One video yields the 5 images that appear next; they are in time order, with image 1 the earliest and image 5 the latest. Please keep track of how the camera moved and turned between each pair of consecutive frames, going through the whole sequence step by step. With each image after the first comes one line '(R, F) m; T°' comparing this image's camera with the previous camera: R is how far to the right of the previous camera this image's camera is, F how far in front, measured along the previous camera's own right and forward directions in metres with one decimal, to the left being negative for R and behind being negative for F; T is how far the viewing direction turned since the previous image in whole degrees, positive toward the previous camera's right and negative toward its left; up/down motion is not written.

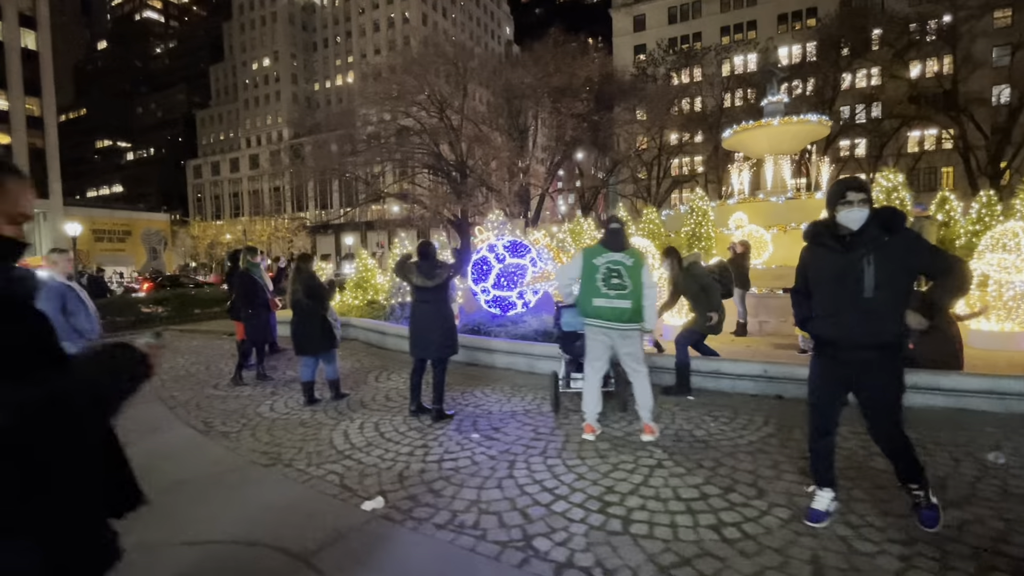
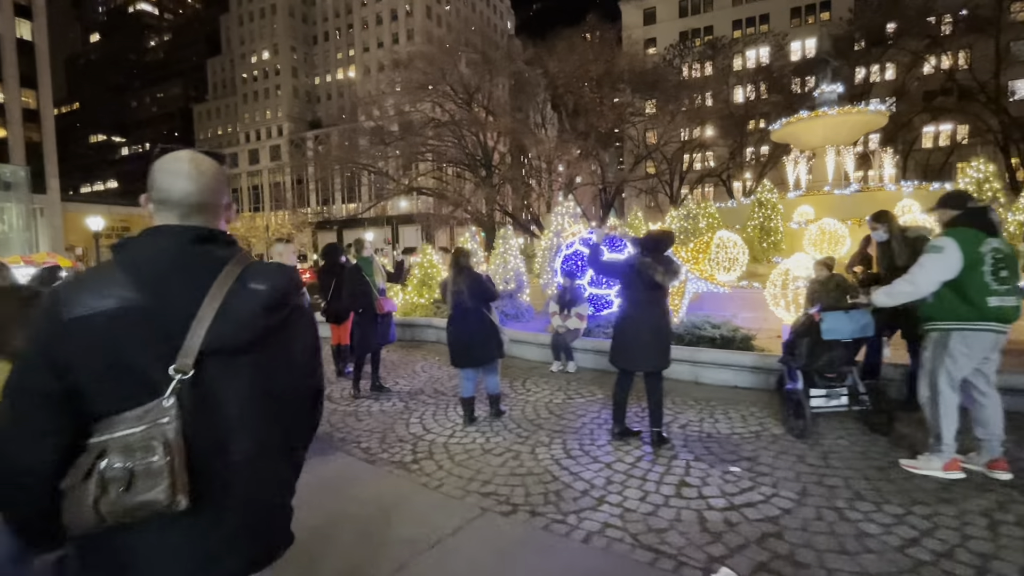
(-2.3, +1.0) m; +1°
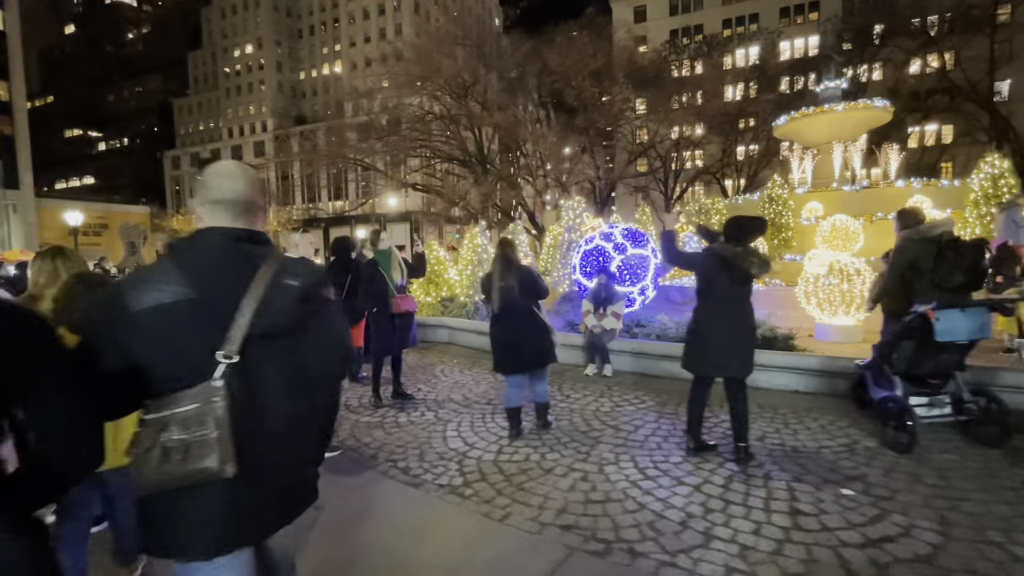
(-0.7, +0.6) m; +2°
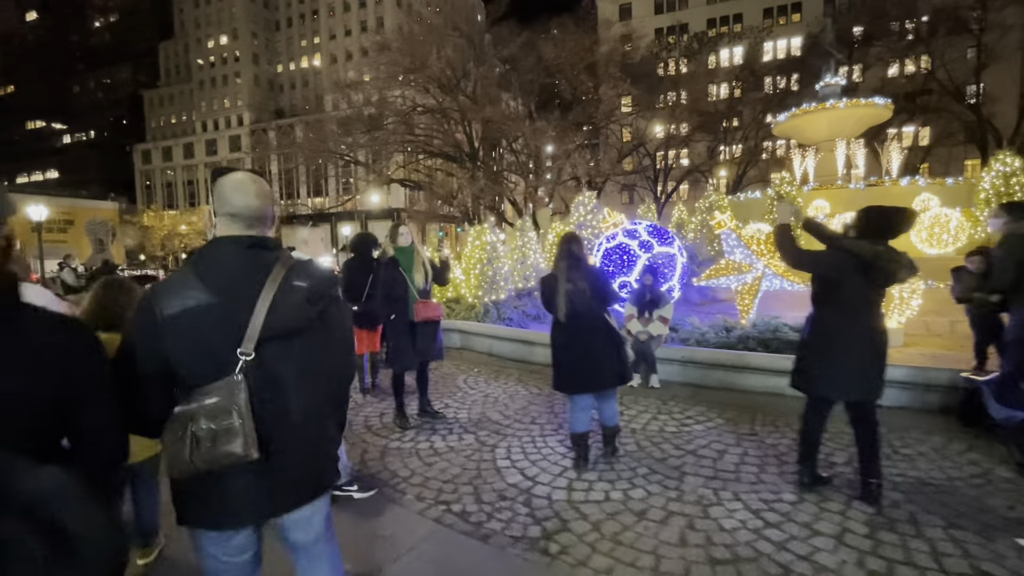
(-0.8, +0.8) m; +2°
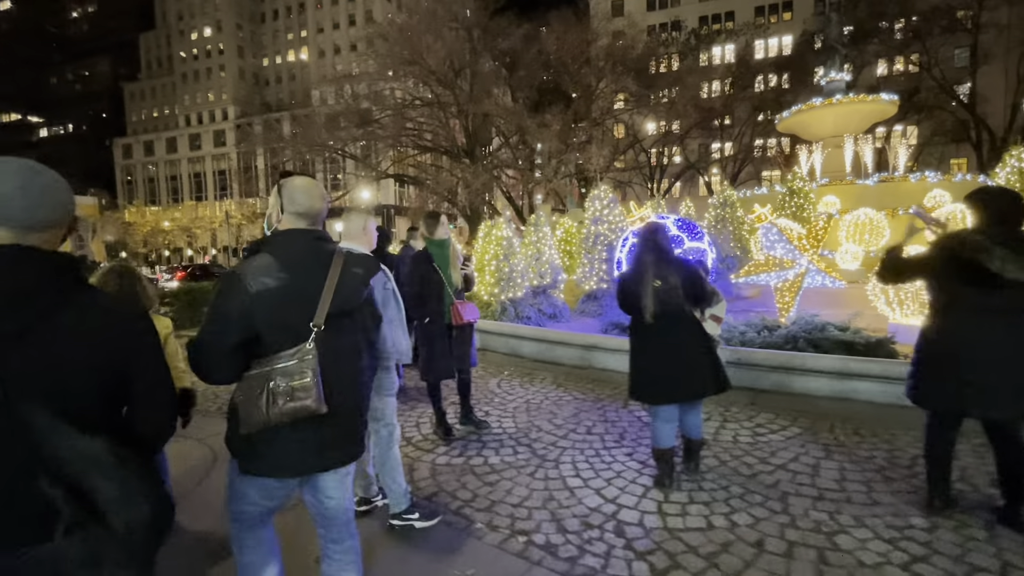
(-0.7, +0.5) m; +1°
